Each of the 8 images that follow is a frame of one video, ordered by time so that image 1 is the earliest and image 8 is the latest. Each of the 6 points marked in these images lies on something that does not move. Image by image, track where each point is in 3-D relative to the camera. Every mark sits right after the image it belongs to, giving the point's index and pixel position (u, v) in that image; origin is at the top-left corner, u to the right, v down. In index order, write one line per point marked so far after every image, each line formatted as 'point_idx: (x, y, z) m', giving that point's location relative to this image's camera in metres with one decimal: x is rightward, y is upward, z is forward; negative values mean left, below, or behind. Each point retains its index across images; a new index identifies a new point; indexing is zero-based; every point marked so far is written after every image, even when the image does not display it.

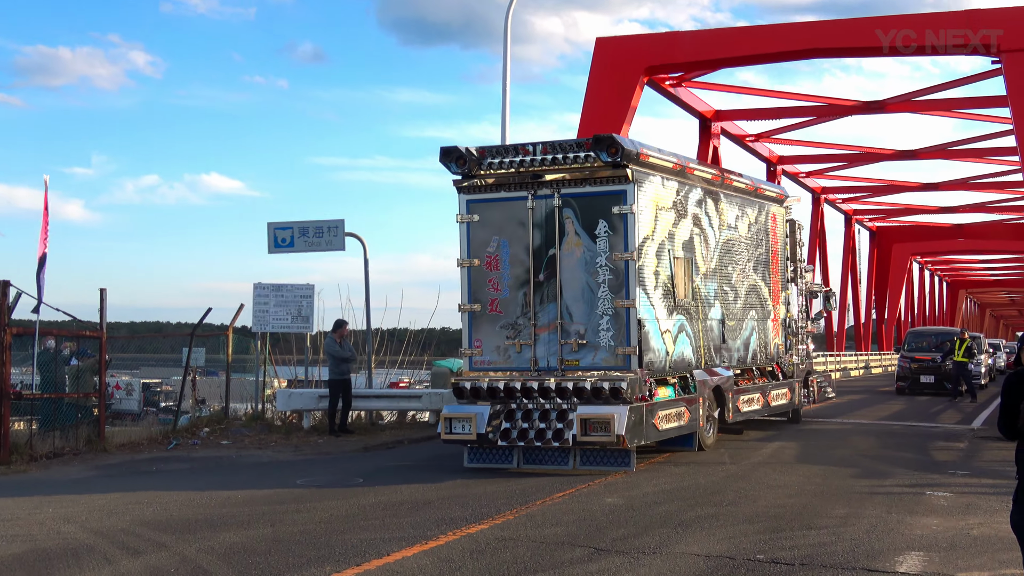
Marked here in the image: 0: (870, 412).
0: (+5.5, -2.1, +16.5) m
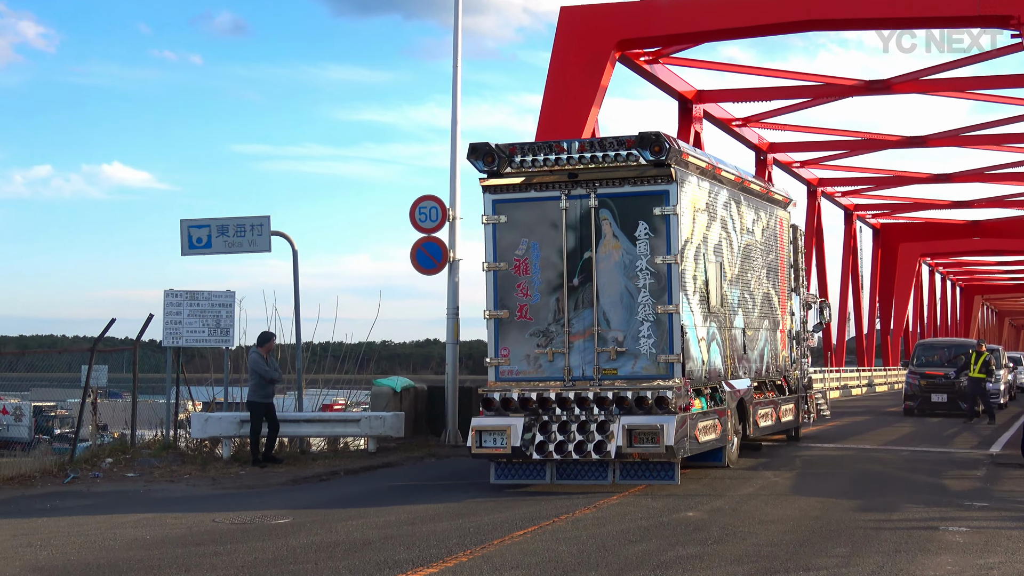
0: (+4.9, -2.2, +14.8) m
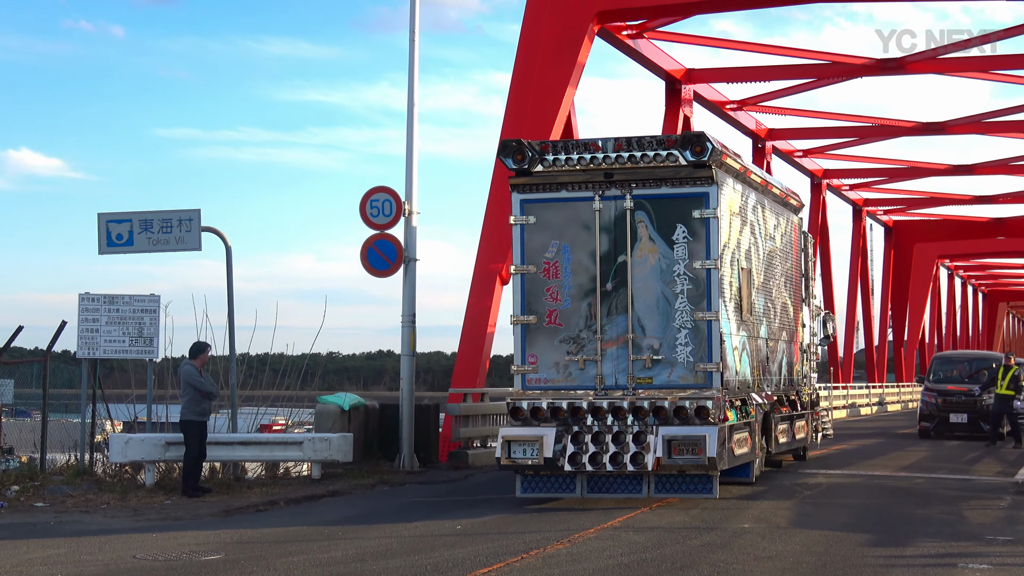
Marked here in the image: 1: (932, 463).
0: (+4.5, -2.2, +13.3) m
1: (+5.3, -2.3, +13.8) m
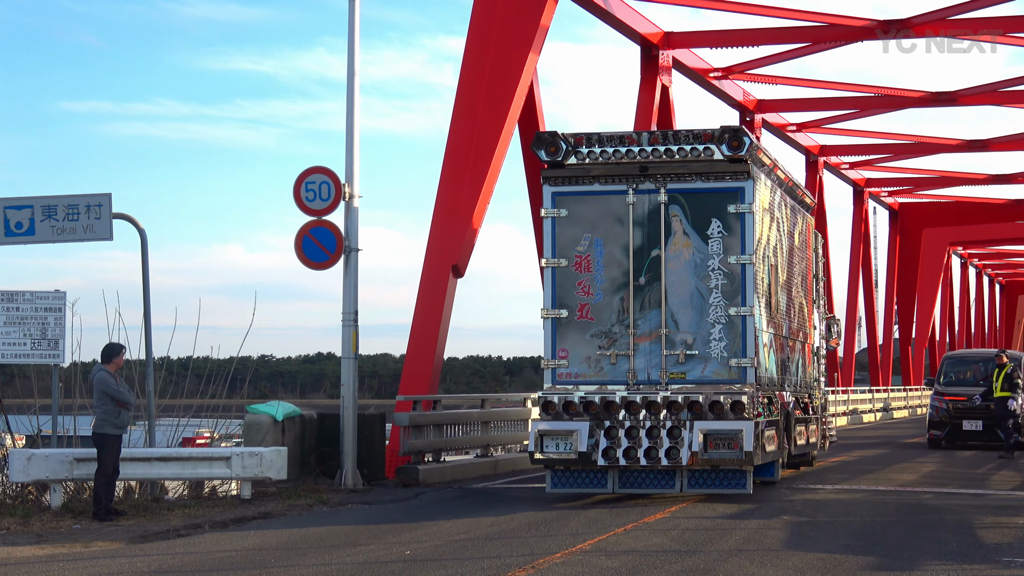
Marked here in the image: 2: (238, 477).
0: (+4.1, -2.2, +12.1) m
1: (+4.9, -2.2, +12.6) m
2: (-2.4, -1.6, +9.6) m
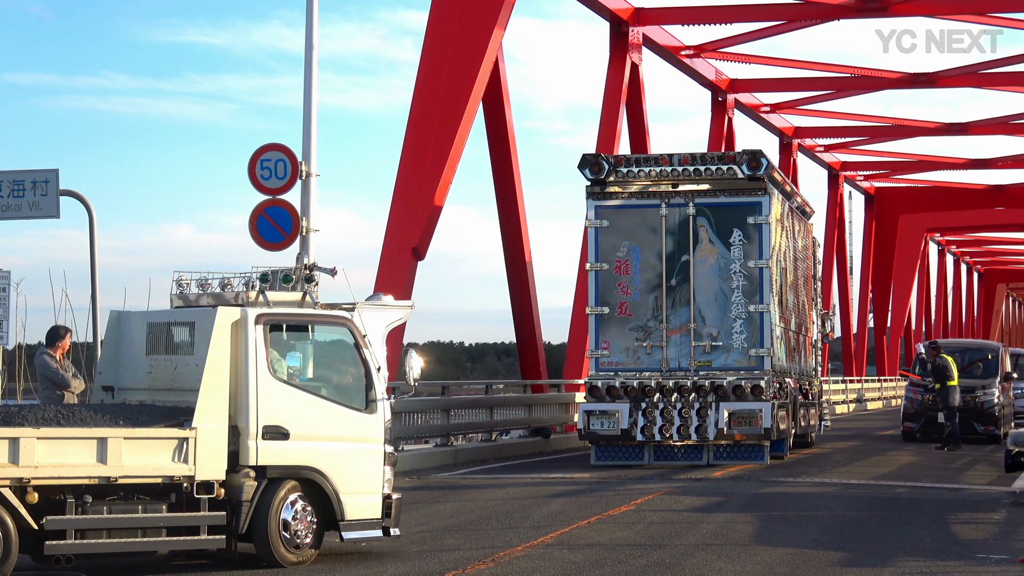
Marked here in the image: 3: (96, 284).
0: (+3.8, -2.0, +11.8) m
1: (+4.5, -2.1, +12.3) m
2: (-2.7, -1.5, +9.2) m
3: (-4.7, +0.1, +12.4) m
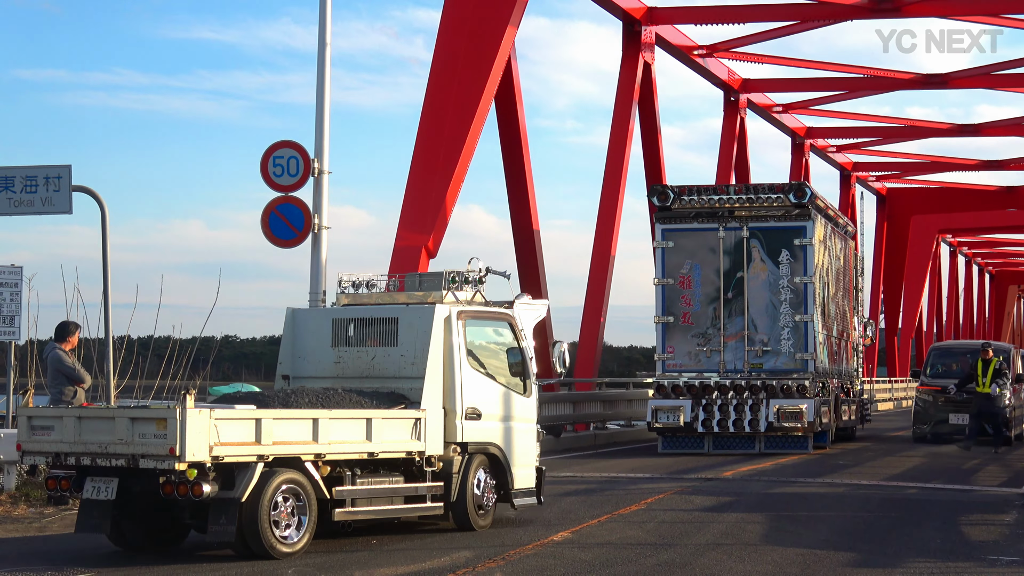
0: (+3.9, -2.0, +11.8) m
1: (+4.6, -2.1, +12.3) m
2: (-2.6, -1.5, +9.2) m
3: (-4.6, +0.1, +12.4) m
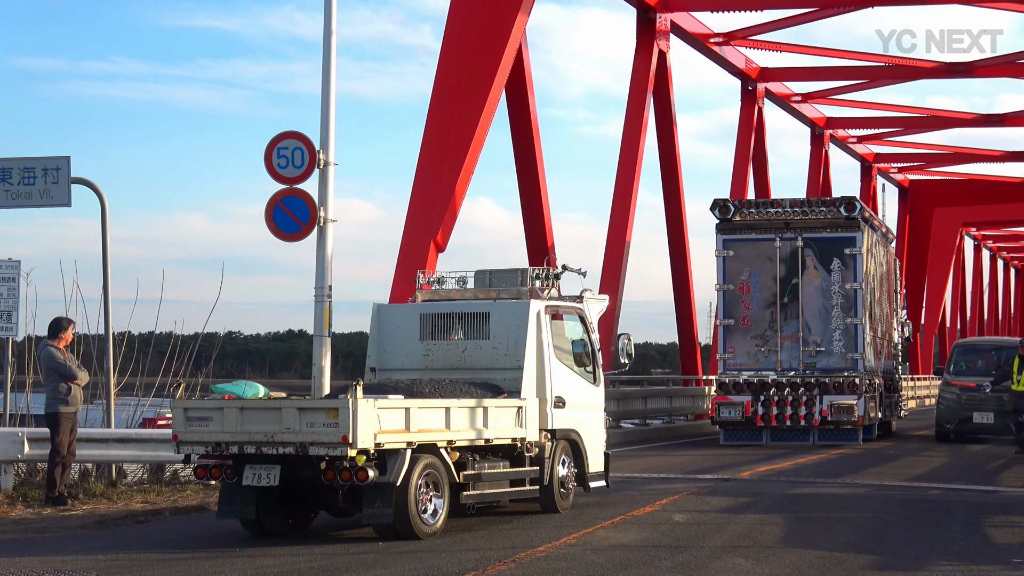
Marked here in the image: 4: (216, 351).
0: (+4.0, -2.0, +11.5) m
1: (+4.7, -2.0, +12.0) m
2: (-2.5, -1.4, +9.0) m
3: (-4.5, +0.1, +12.1) m
4: (-4.0, -0.8, +14.7) m
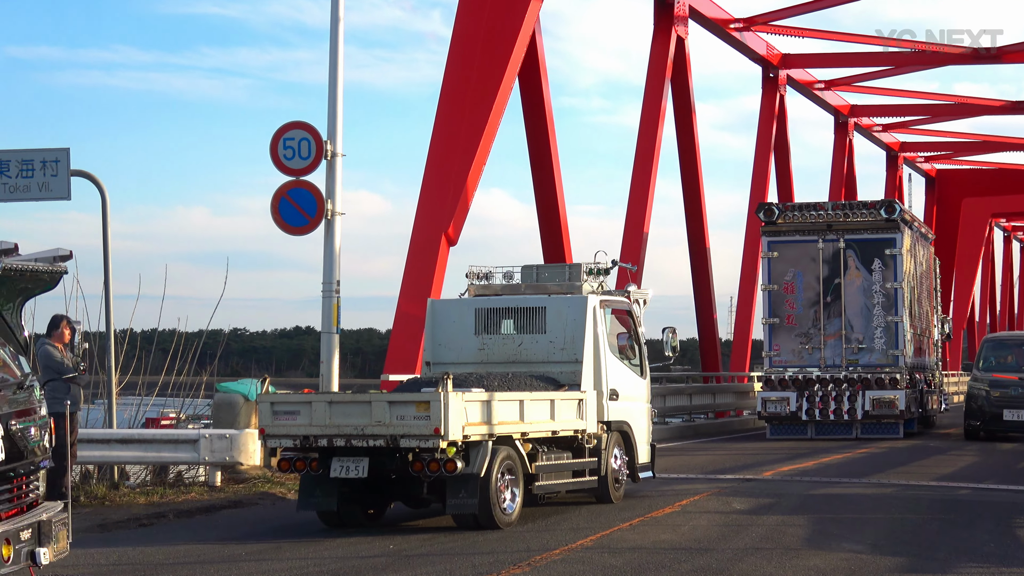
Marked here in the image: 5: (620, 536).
0: (+4.1, -1.9, +11.2) m
1: (+4.8, -2.0, +11.7) m
2: (-2.4, -1.4, +8.7) m
3: (-4.4, +0.2, +11.9) m
4: (-3.8, -0.8, +14.4) m
5: (+0.9, -2.0, +8.8) m
